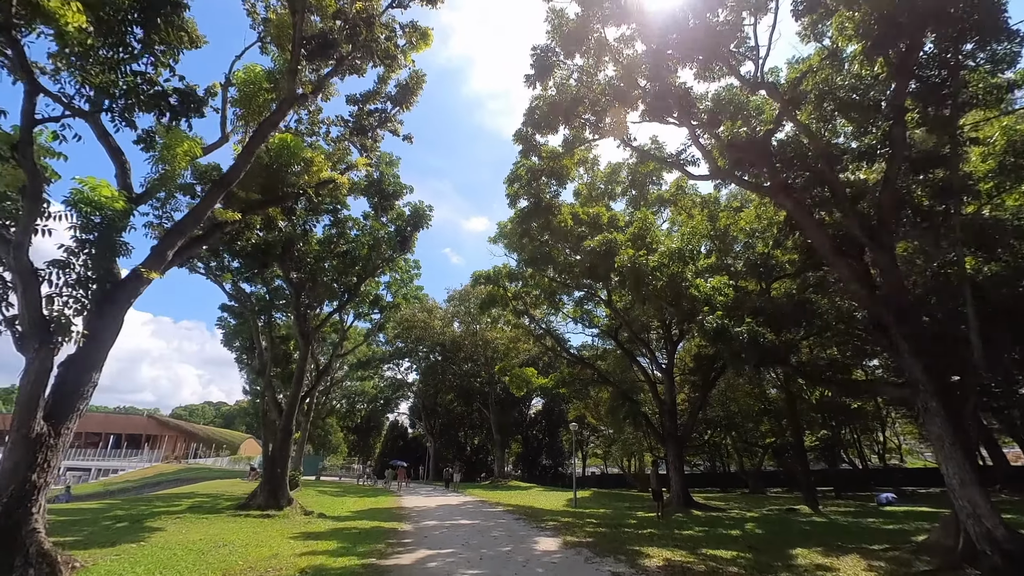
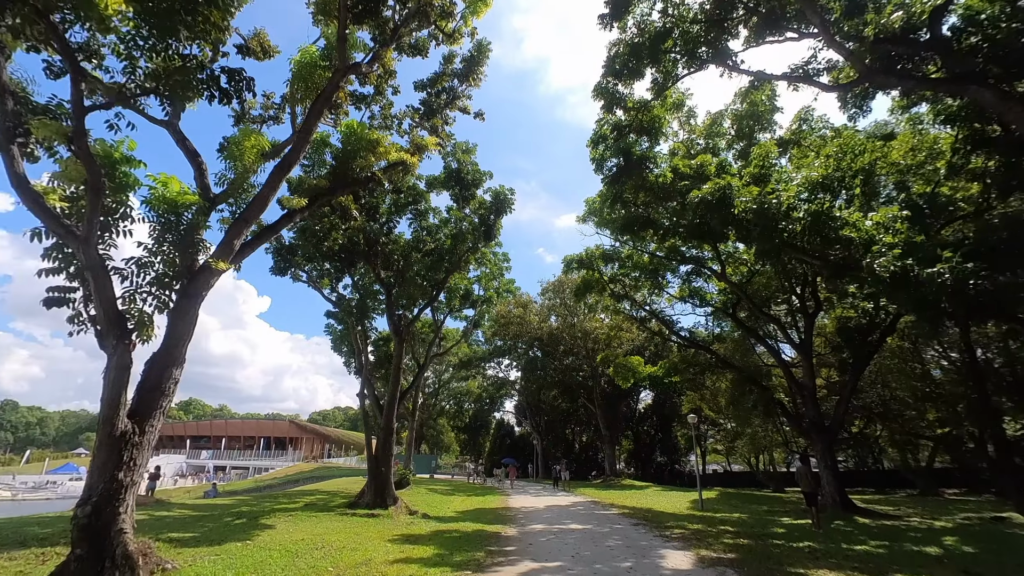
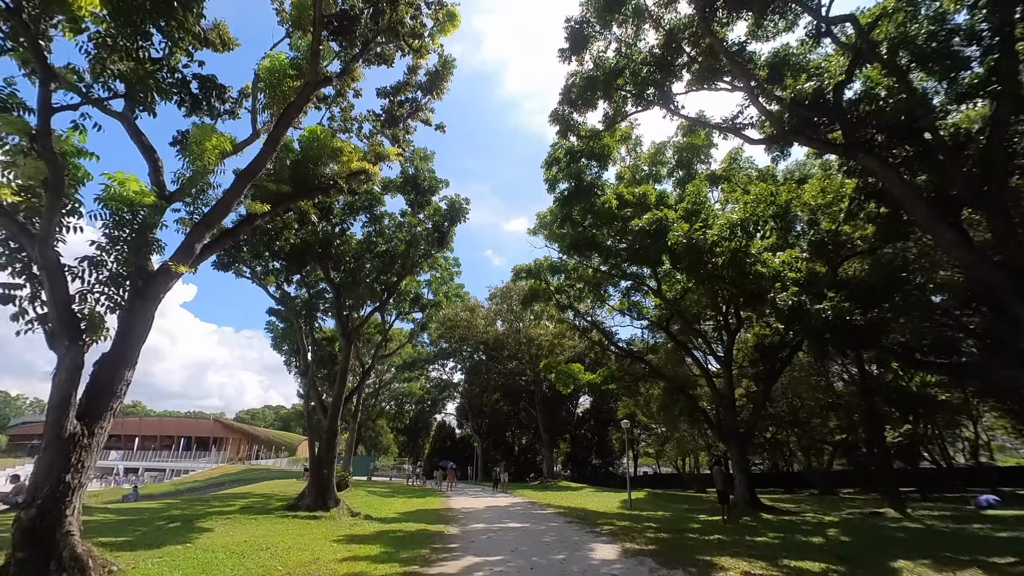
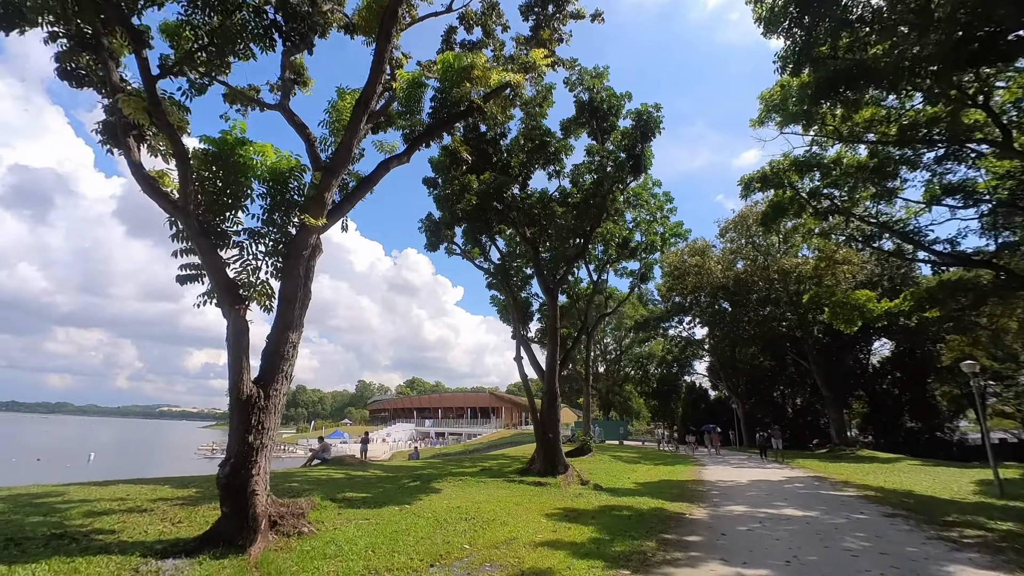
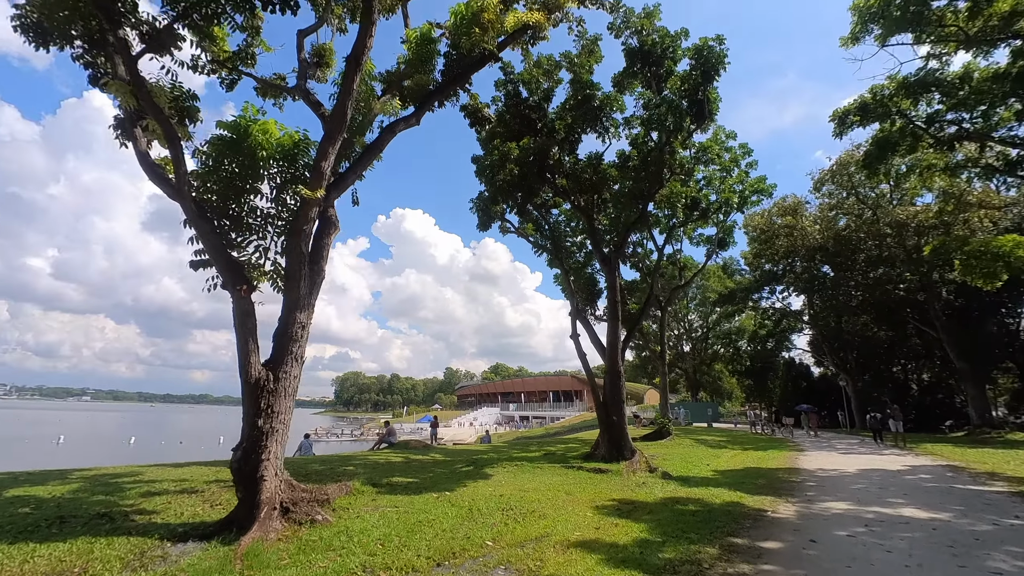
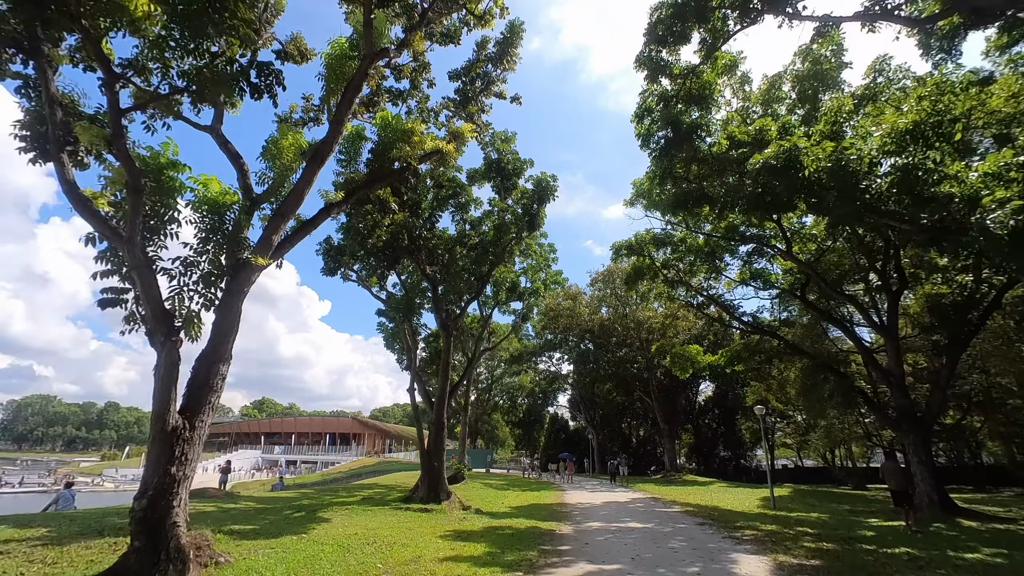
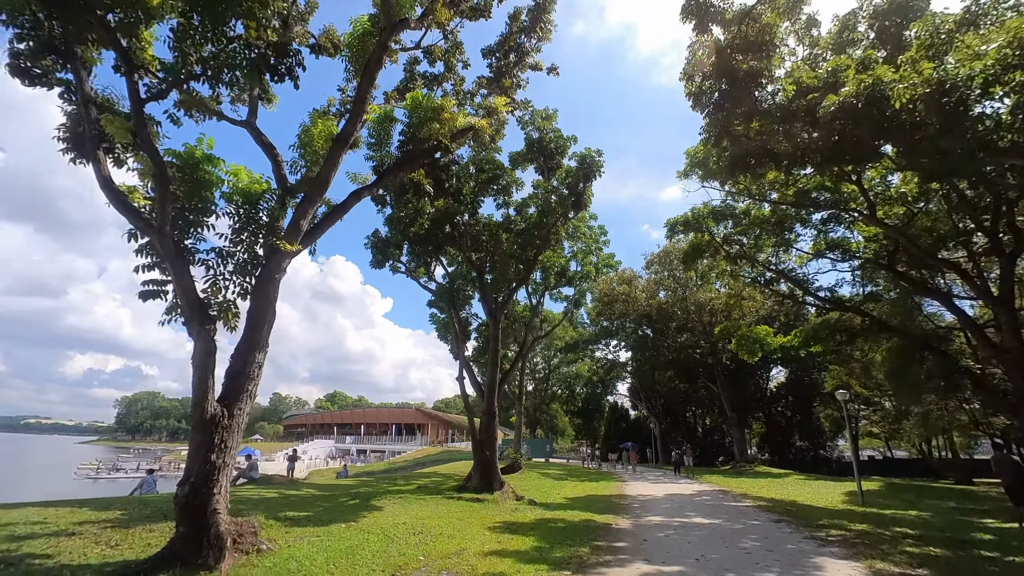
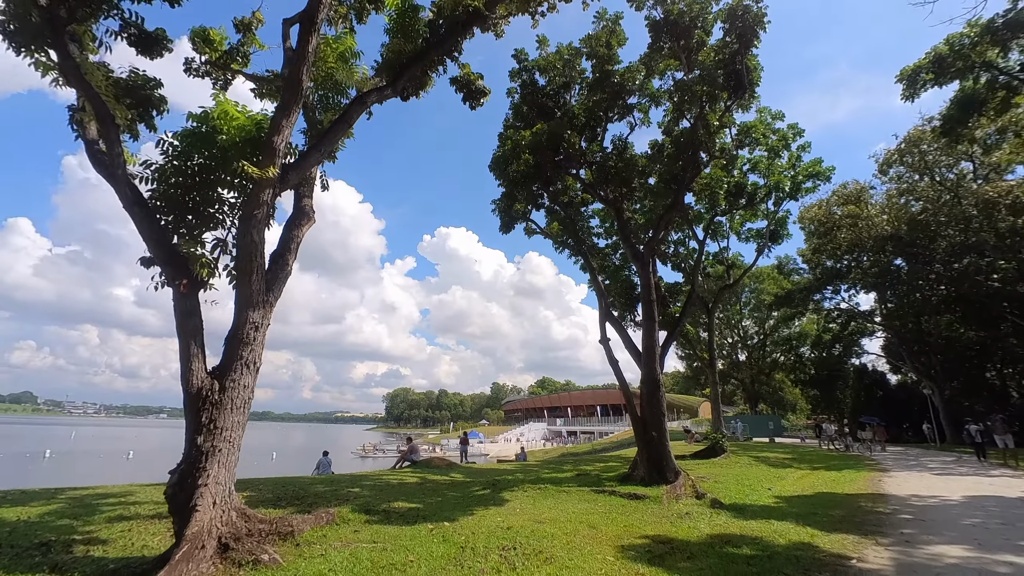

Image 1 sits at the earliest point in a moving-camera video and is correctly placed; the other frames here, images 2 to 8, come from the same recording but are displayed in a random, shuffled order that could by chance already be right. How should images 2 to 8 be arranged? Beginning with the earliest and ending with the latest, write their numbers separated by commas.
3, 2, 6, 7, 4, 5, 8
